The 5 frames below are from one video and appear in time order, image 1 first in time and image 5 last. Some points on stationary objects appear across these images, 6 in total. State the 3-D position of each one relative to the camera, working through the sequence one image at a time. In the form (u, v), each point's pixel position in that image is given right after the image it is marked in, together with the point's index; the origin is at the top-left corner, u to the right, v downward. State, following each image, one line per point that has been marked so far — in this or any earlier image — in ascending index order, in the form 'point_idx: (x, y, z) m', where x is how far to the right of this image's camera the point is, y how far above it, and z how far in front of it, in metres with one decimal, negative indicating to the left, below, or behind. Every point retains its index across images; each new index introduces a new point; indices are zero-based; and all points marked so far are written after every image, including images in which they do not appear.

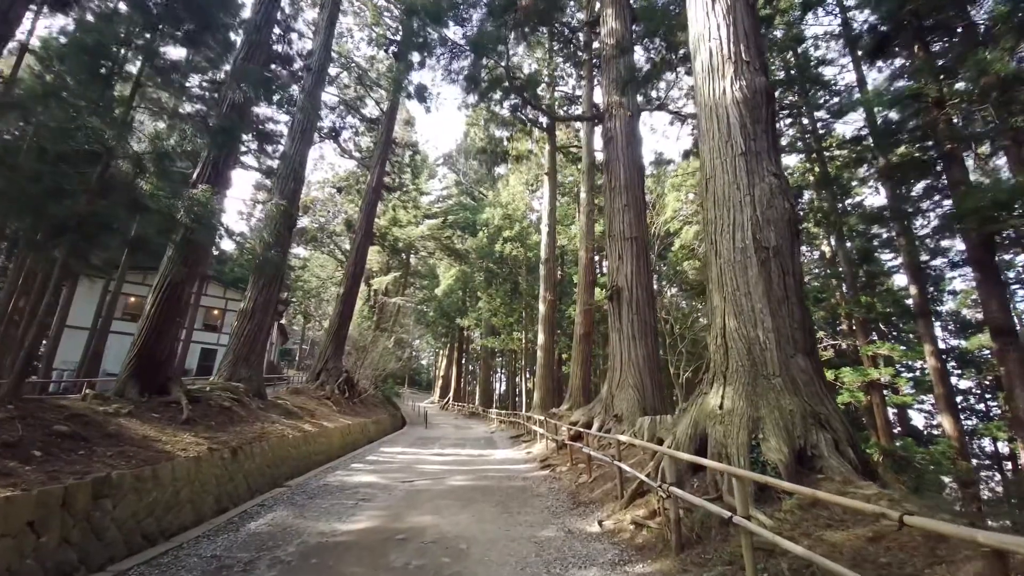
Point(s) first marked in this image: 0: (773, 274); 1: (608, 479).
0: (+1.9, +0.1, +3.5) m
1: (+0.9, -1.8, +4.6) m
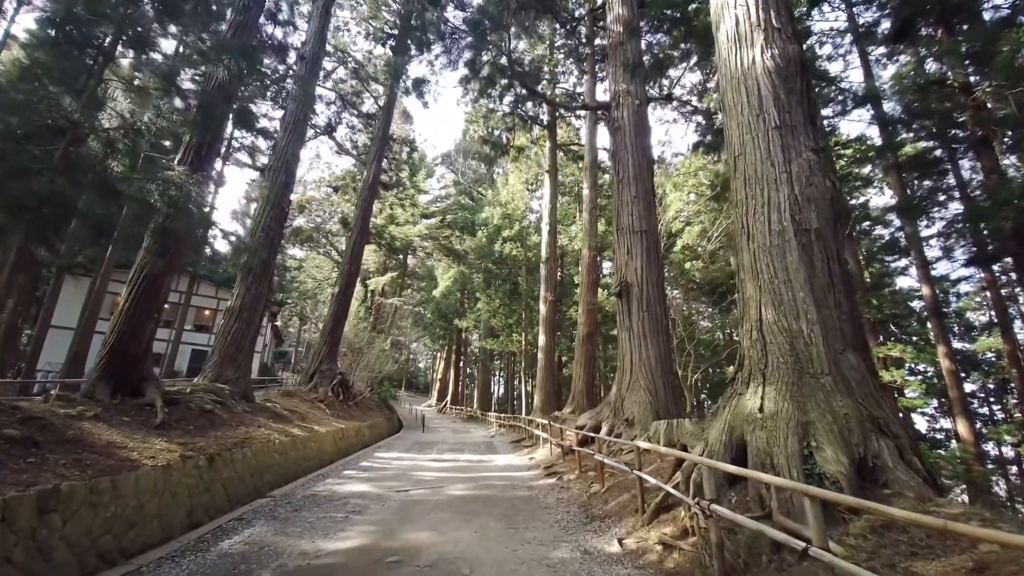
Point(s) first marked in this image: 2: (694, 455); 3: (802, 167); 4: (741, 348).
0: (+1.9, +0.2, +3.1) m
1: (+0.9, -1.7, +4.2) m
2: (+1.1, -1.0, +2.9) m
3: (+2.0, +0.8, +3.4) m
4: (+1.5, -0.4, +3.3) m
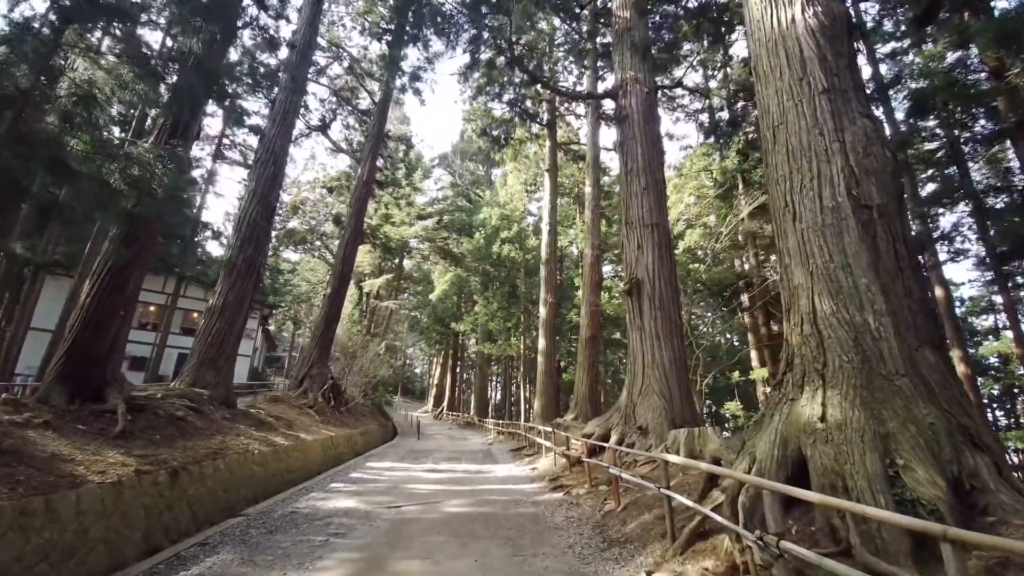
0: (+2.0, +0.3, +2.6) m
1: (+1.0, -1.6, +3.7) m
2: (+1.1, -0.9, +2.4) m
3: (+2.0, +0.9, +2.9) m
4: (+1.6, -0.3, +2.8) m
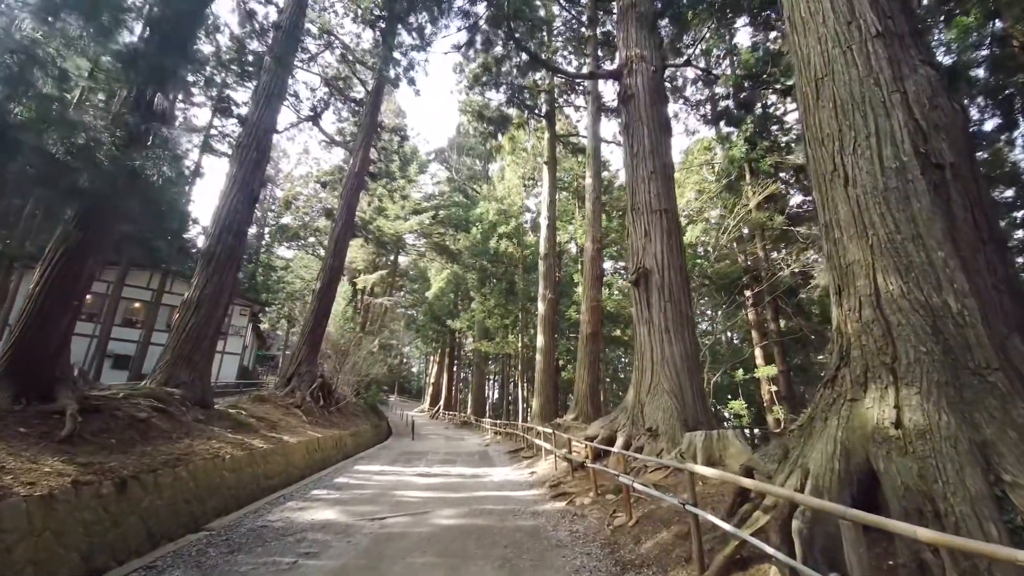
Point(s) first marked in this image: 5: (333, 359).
0: (+1.9, +0.4, +2.2) m
1: (+1.0, -1.5, +3.2) m
2: (+1.1, -0.8, +2.0) m
3: (+2.0, +1.0, +2.4) m
4: (+1.6, -0.2, +2.3) m
5: (-5.1, -2.0, +14.1) m
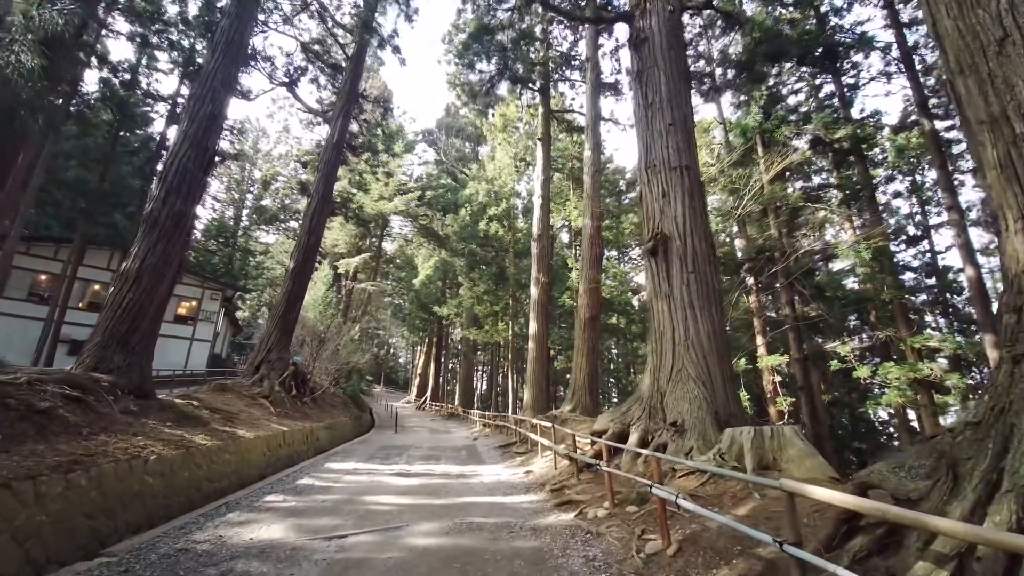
0: (+2.0, +0.6, +1.3) m
1: (+1.0, -1.3, +2.3) m
2: (+1.1, -0.6, +1.1) m
3: (+2.0, +1.2, +1.5) m
4: (+1.6, 0.0, +1.5) m
5: (-5.3, -1.5, +13.1) m
